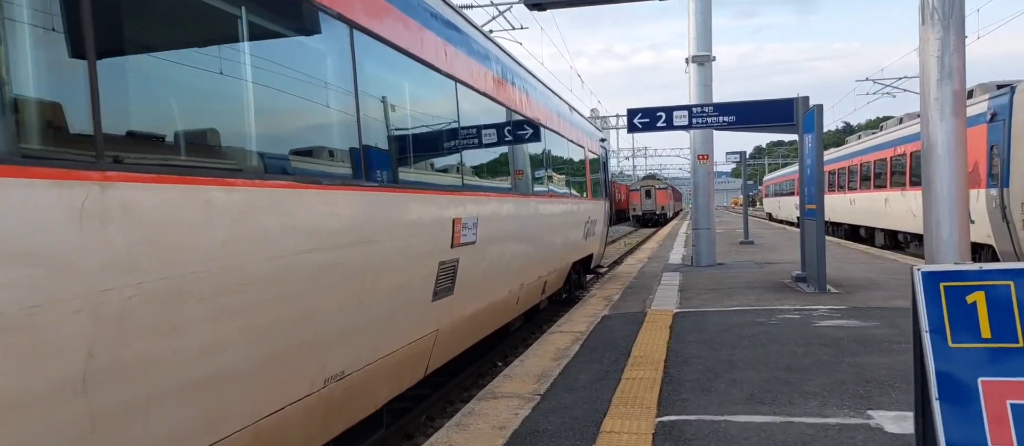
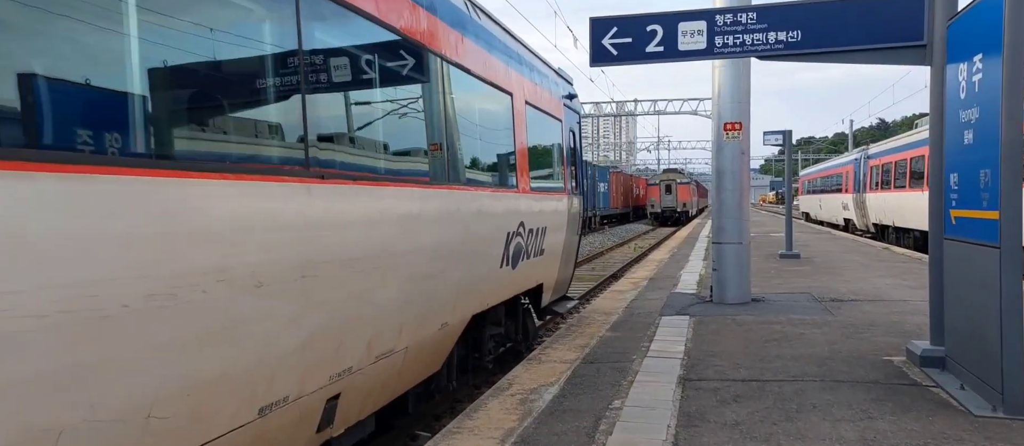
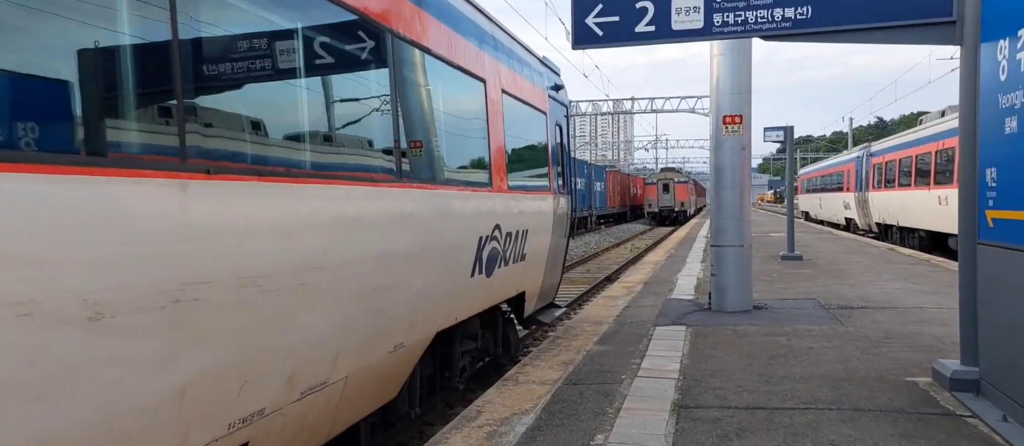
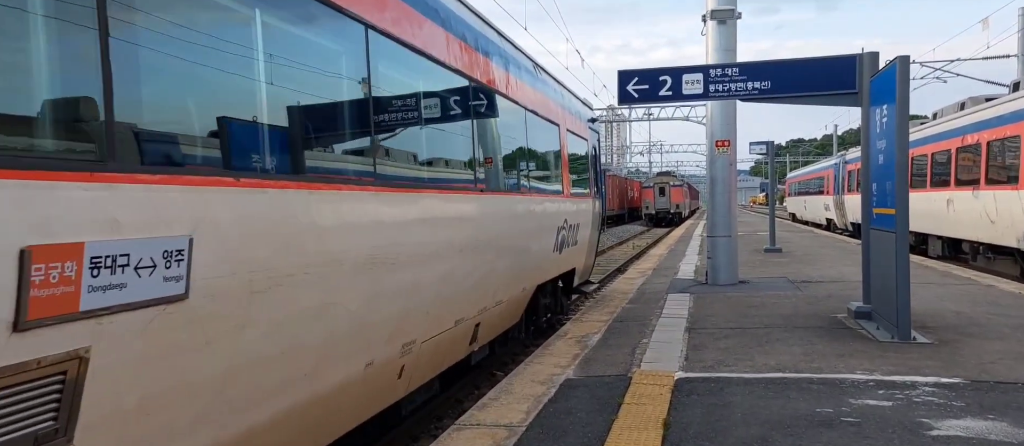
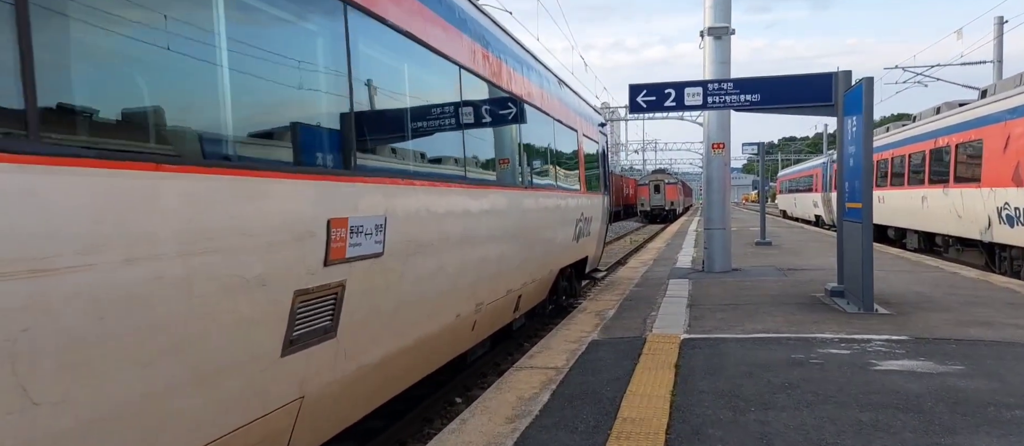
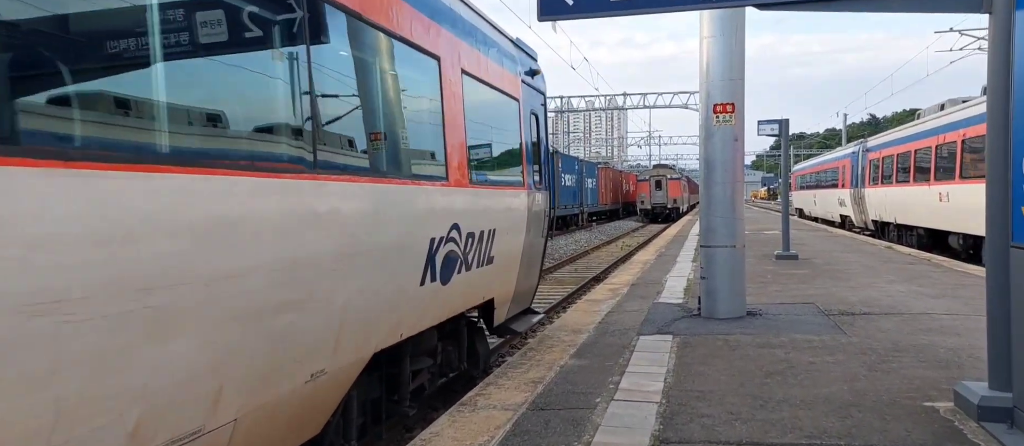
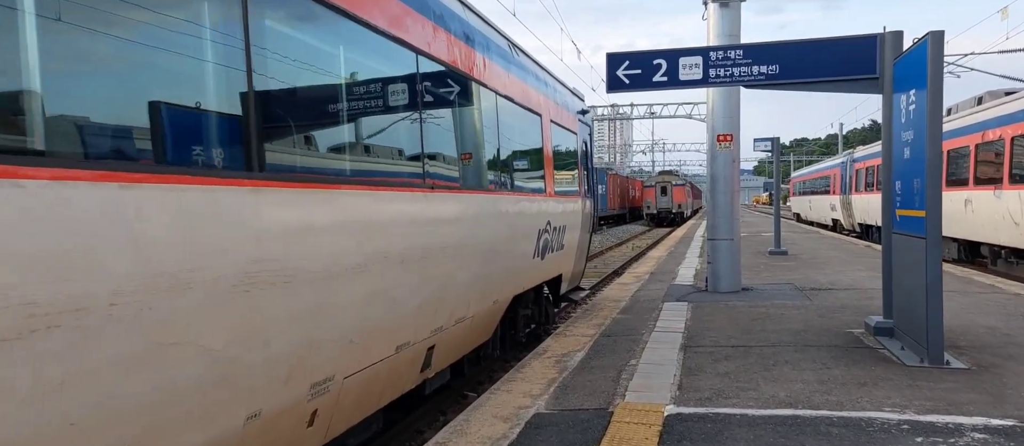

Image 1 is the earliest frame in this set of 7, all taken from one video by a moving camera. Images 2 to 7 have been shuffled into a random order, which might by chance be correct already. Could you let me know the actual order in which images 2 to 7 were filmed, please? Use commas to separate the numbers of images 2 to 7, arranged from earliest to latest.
5, 4, 7, 2, 3, 6
